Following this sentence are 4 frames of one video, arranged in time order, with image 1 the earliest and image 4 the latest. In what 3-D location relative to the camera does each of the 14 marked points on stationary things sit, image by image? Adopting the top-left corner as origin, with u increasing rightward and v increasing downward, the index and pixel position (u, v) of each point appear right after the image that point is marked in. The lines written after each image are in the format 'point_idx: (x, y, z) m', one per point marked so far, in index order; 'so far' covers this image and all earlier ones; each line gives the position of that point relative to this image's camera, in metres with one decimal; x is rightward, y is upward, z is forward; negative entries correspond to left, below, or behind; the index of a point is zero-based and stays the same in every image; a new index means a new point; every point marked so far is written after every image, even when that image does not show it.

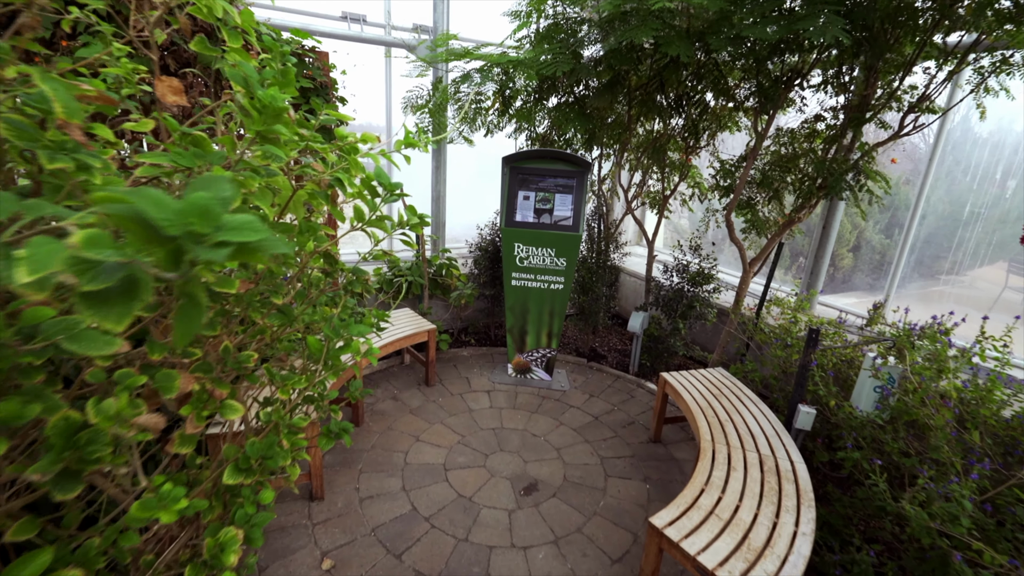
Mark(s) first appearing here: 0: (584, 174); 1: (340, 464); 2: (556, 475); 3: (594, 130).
0: (+0.5, +0.8, +3.2) m
1: (-0.9, -1.0, +2.5) m
2: (+0.2, -1.0, +2.6) m
3: (+0.6, +1.2, +3.7) m
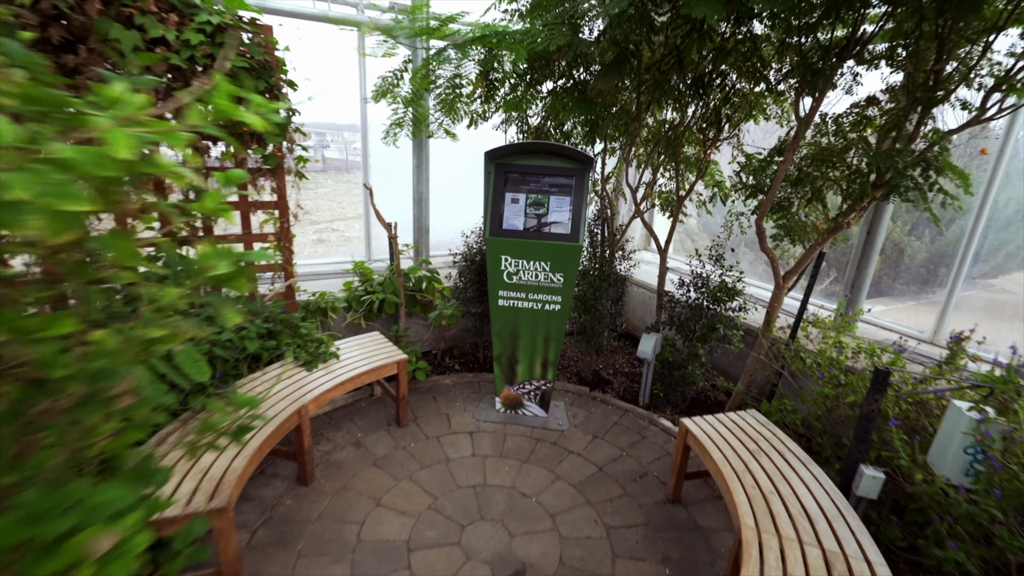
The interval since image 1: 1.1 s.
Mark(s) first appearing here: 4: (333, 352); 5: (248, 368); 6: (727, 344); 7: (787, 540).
0: (+0.4, +0.7, +2.7) m
1: (-1.0, -1.1, +2.0) m
2: (+0.2, -1.1, +2.0) m
3: (+0.6, +1.1, +3.1) m
4: (-1.0, -0.4, +2.7) m
5: (-1.4, -0.4, +2.5) m
6: (+1.4, -0.4, +3.1) m
7: (+0.9, -0.9, +1.6) m
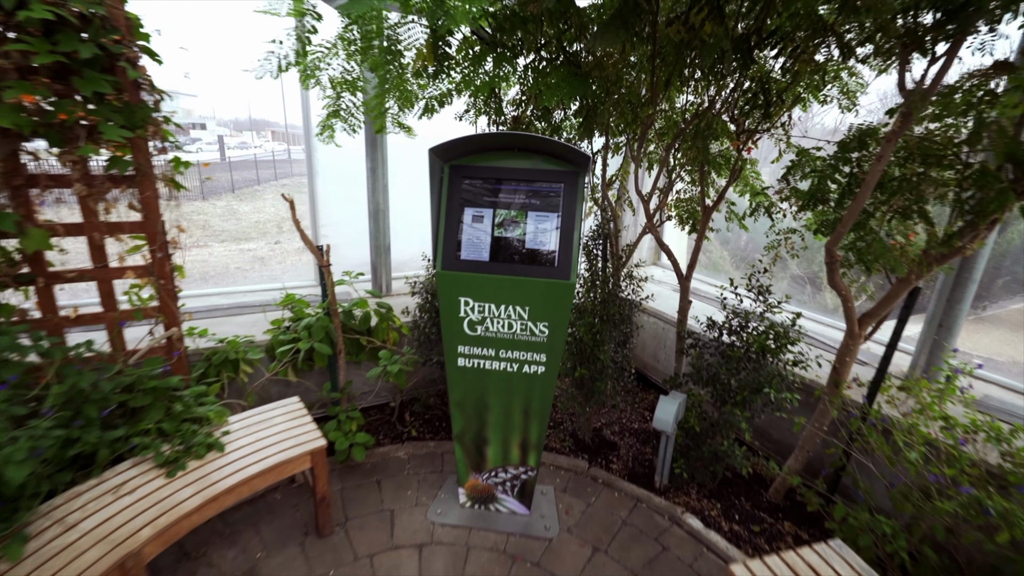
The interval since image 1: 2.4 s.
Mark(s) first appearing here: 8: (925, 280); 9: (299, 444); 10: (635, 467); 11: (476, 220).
0: (+0.2, +0.4, +1.9) m
1: (-1.2, -1.3, +1.2) m
2: (0.0, -1.4, +1.2) m
3: (+0.4, +0.9, +2.3) m
4: (-1.2, -0.6, +1.9) m
5: (-1.6, -0.7, +1.7) m
6: (+1.3, -0.6, +2.2) m
7: (+0.8, -1.1, +0.8) m
8: (+1.7, 0.0, +1.9) m
9: (-0.9, -0.6, +1.9) m
10: (+0.7, -1.0, +2.6) m
11: (-0.1, +0.3, +1.9) m
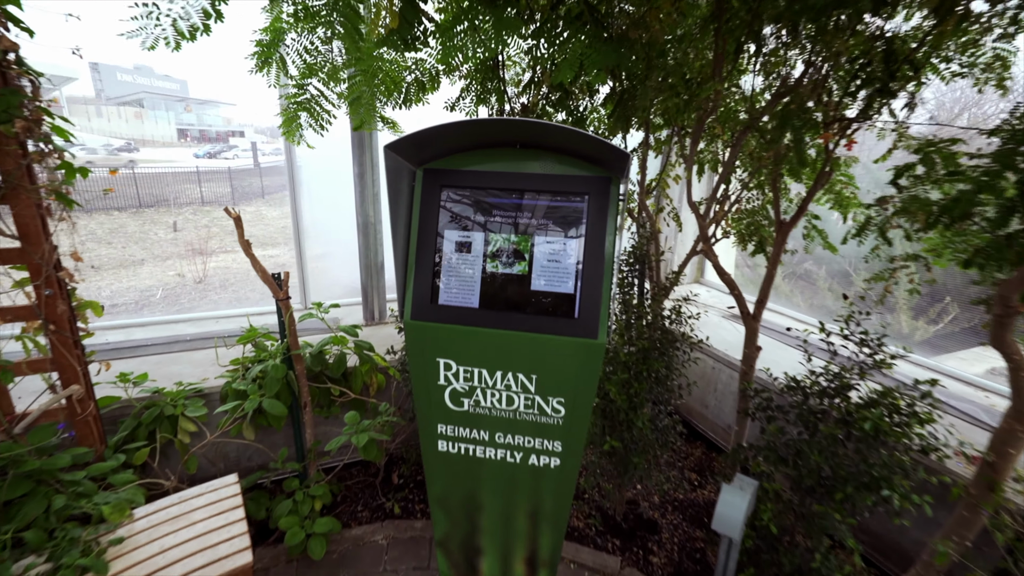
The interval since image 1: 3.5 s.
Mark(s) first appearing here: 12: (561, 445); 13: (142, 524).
0: (+0.2, +0.3, +1.3) m
1: (-1.2, -1.5, +0.6) m
2: (0.0, -1.5, +0.6) m
3: (+0.4, +0.7, +1.7) m
4: (-1.2, -0.8, +1.3) m
5: (-1.6, -0.8, +1.2) m
6: (+1.3, -0.8, +1.6) m
7: (+0.7, -1.2, +0.1) m
8: (+1.7, -0.1, +1.2) m
9: (-0.9, -0.8, +1.4) m
10: (+0.7, -1.2, +2.0) m
11: (-0.1, +0.1, +1.3) m
12: (+0.1, -0.4, +1.4) m
13: (-1.2, -0.7, +1.5) m
